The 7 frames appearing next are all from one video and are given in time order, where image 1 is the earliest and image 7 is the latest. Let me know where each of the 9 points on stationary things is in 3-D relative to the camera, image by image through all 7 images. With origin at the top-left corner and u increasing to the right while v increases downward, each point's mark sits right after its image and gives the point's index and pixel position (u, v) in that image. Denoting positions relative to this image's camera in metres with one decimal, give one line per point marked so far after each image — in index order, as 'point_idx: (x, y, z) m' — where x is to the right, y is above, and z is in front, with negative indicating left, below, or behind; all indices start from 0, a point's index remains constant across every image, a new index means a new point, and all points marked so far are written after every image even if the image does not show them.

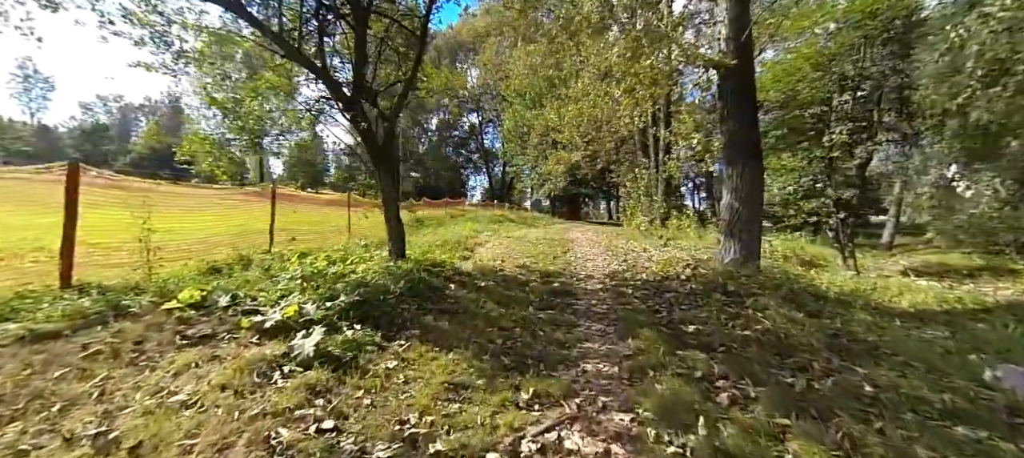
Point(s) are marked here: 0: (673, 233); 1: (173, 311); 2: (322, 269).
0: (+5.2, -0.2, +12.5) m
1: (-3.0, -0.7, +3.5) m
2: (-2.5, -0.5, +5.1) m
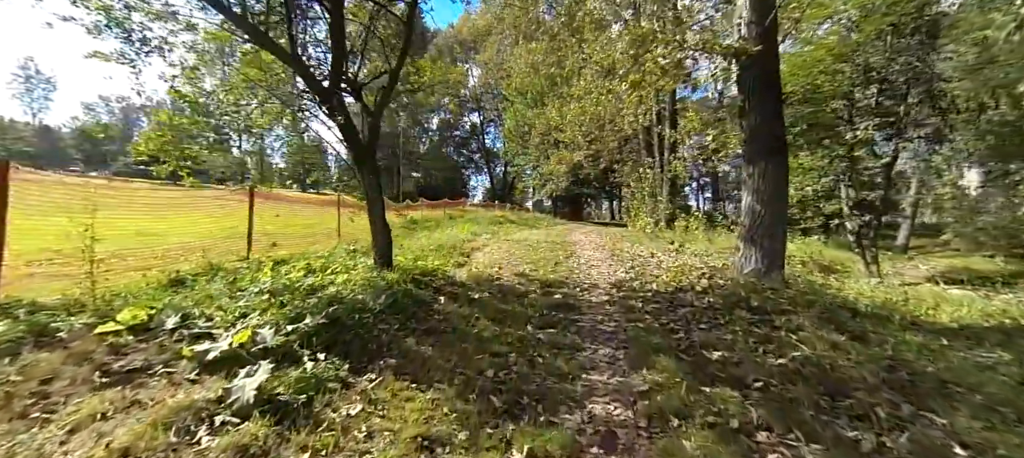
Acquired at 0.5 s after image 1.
0: (+5.1, -0.2, +11.9) m
1: (-3.1, -0.8, +3.0) m
2: (-2.5, -0.6, +4.6) m
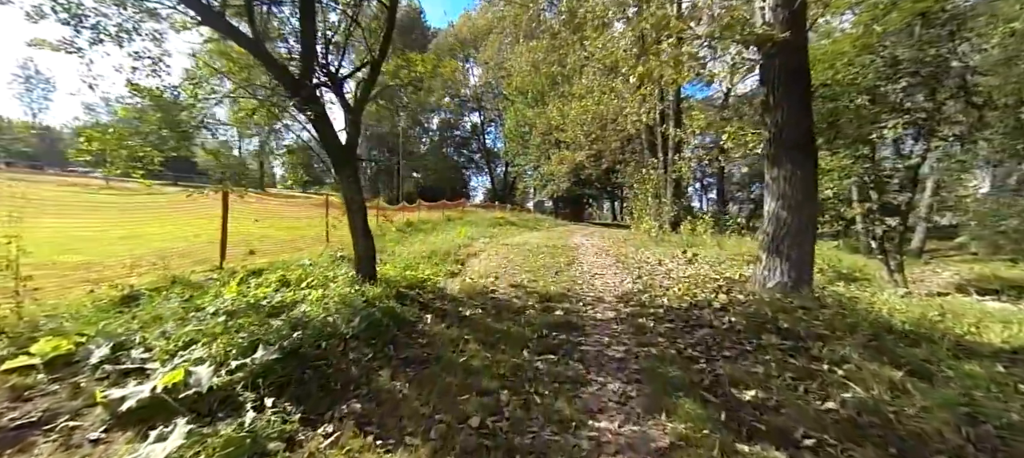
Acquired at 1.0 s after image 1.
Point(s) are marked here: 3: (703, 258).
0: (+5.1, -0.3, +11.4) m
1: (-3.1, -0.9, +2.5) m
2: (-2.6, -0.7, +4.1) m
3: (+3.8, -0.6, +7.8) m
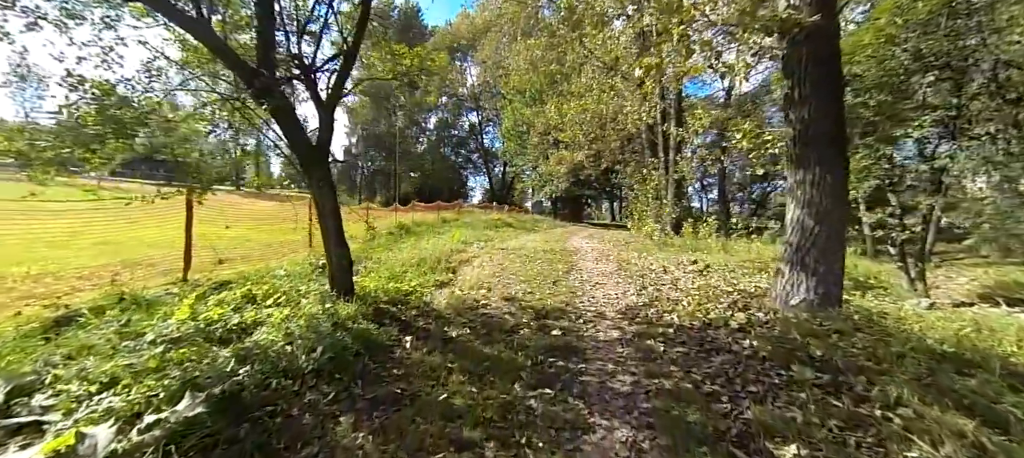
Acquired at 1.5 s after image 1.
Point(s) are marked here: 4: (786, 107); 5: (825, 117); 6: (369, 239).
0: (+5.0, -0.4, +10.9) m
1: (-3.2, -1.0, +1.9) m
2: (-2.7, -0.8, +3.6) m
3: (+3.7, -0.7, +7.3) m
4: (+2.8, +1.3, +4.0) m
5: (+2.9, +1.0, +3.6) m
6: (-3.7, -0.3, +10.1) m
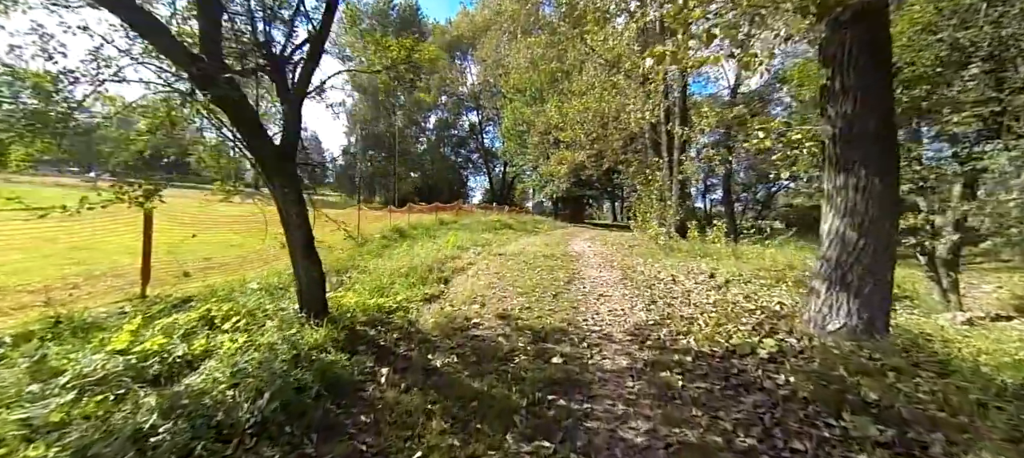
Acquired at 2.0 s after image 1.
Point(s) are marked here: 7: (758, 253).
0: (+5.0, -0.5, +10.3) m
1: (-3.3, -1.1, +1.4) m
2: (-2.7, -1.0, +3.0) m
3: (+3.7, -0.8, +6.8) m
4: (+2.7, +1.1, +3.5) m
5: (+2.8, +0.9, +3.1) m
6: (-3.8, -0.4, +9.6) m
7: (+6.1, -0.6, +9.7) m
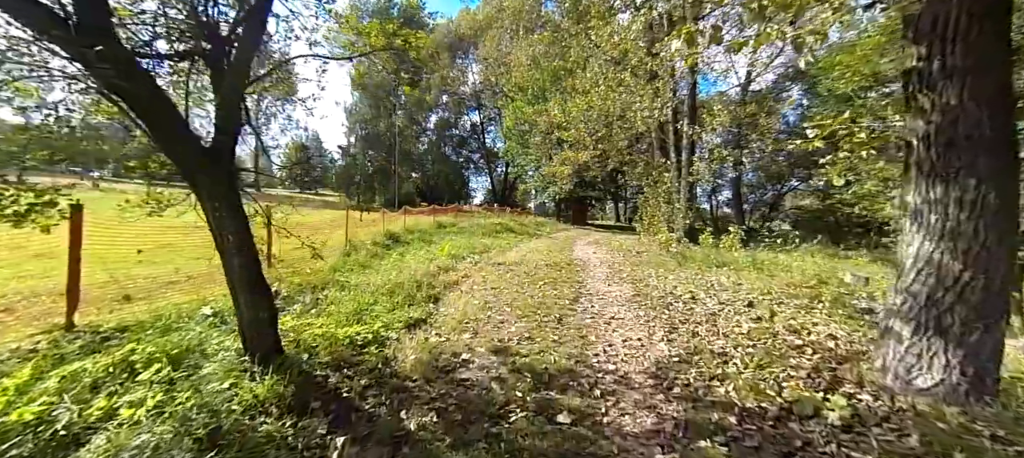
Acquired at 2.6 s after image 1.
0: (+5.0, -0.7, +9.5) m
1: (-3.3, -1.3, +0.7) m
2: (-2.8, -1.1, +2.3) m
3: (+3.6, -1.0, +6.0) m
4: (+2.7, +1.0, +2.7) m
5: (+2.8, +0.7, +2.3) m
6: (-3.8, -0.6, +8.9) m
7: (+6.1, -0.8, +8.9) m
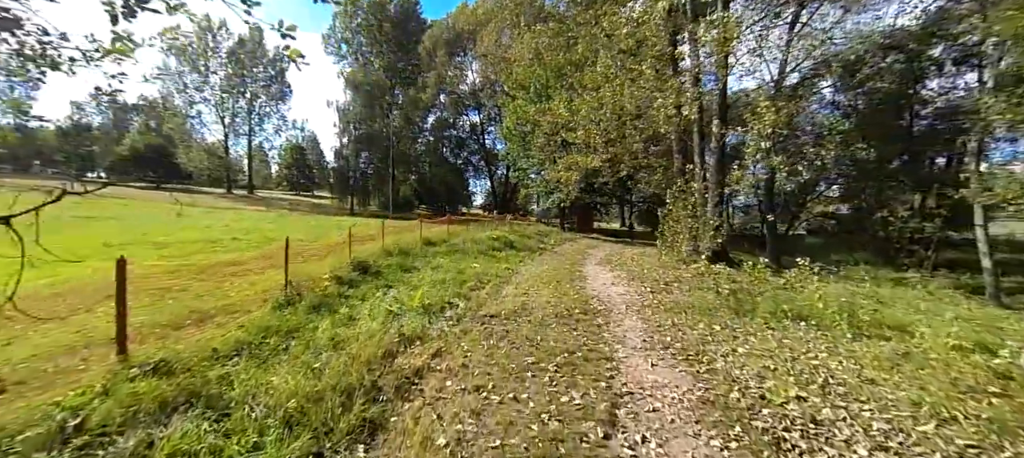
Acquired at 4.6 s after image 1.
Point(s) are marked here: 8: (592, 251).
0: (+4.9, -1.4, +7.0) m
1: (-3.4, -2.0, -1.8) m
2: (-2.8, -1.8, -0.2) m
3: (+3.6, -1.6, +3.5) m
4: (+2.6, +0.3, +0.2) m
5: (+2.7, +0.1, -0.2) m
6: (-3.8, -1.2, +6.4) m
7: (+6.0, -1.4, +6.4) m
8: (+4.0, -1.0, +19.3) m
